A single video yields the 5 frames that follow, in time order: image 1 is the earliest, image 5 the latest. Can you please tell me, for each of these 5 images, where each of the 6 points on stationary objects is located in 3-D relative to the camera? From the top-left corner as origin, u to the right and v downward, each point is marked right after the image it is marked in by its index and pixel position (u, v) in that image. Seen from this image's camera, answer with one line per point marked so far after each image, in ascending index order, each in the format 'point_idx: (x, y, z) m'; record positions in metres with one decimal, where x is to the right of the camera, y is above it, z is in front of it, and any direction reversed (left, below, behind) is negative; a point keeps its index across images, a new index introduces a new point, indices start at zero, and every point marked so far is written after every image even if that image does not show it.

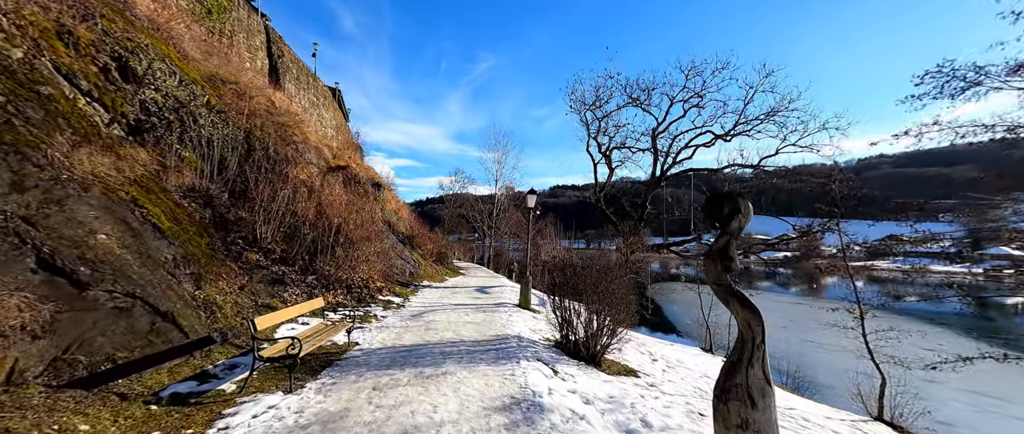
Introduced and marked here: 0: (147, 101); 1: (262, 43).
0: (-6.6, +2.1, +6.6) m
1: (-12.1, +8.3, +17.7) m
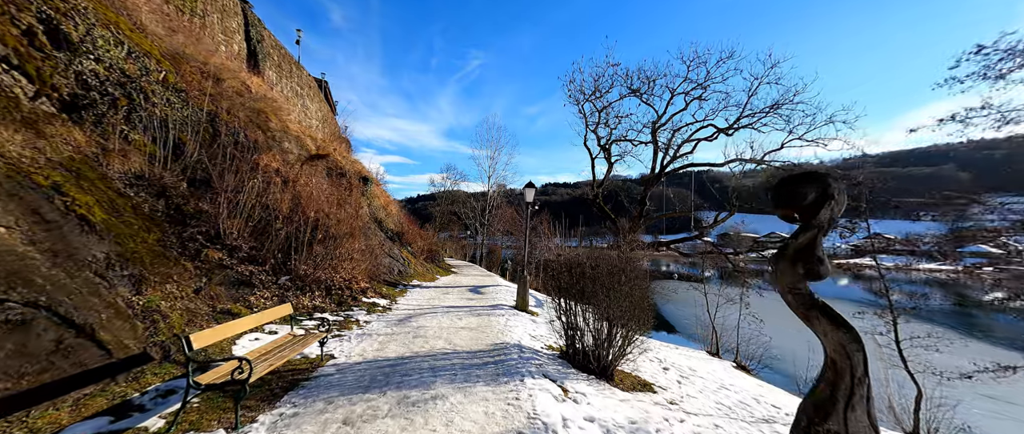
0: (-6.6, +2.2, +5.7) m
1: (-12.3, +8.5, +16.5) m
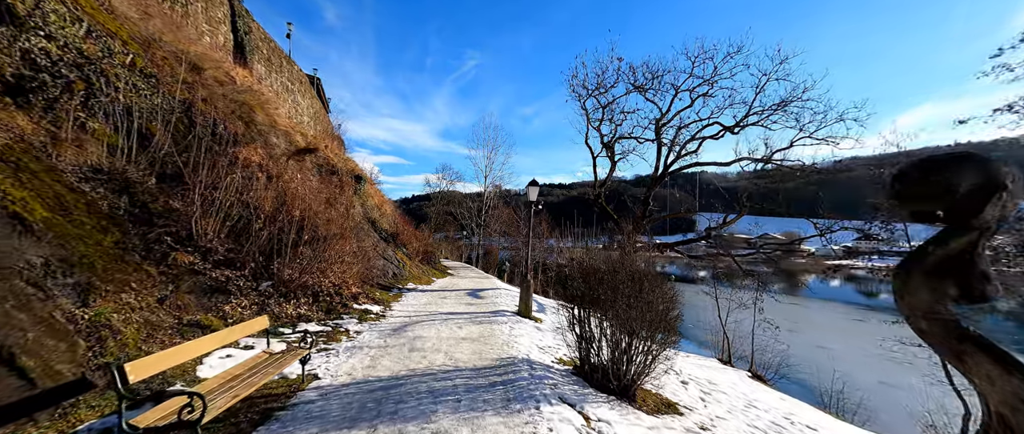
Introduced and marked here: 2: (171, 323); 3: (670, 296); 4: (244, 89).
0: (-6.4, +2.2, +5.0) m
1: (-12.3, +8.5, +15.8) m
2: (-4.2, -1.3, +4.5) m
3: (+2.3, -1.1, +5.3) m
4: (-8.4, +4.0, +11.5) m
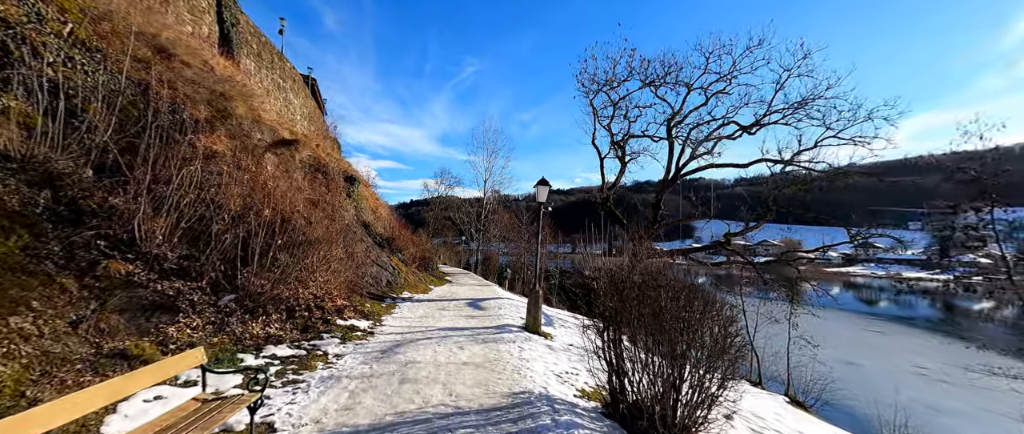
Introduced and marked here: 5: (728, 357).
0: (-6.2, +2.2, +3.9) m
1: (-12.2, +8.4, +14.8) m
2: (-4.0, -1.3, +3.4) m
3: (+2.5, -1.2, +4.3) m
4: (-8.2, +3.9, +10.5) m
5: (+2.2, -1.5, +4.0) m
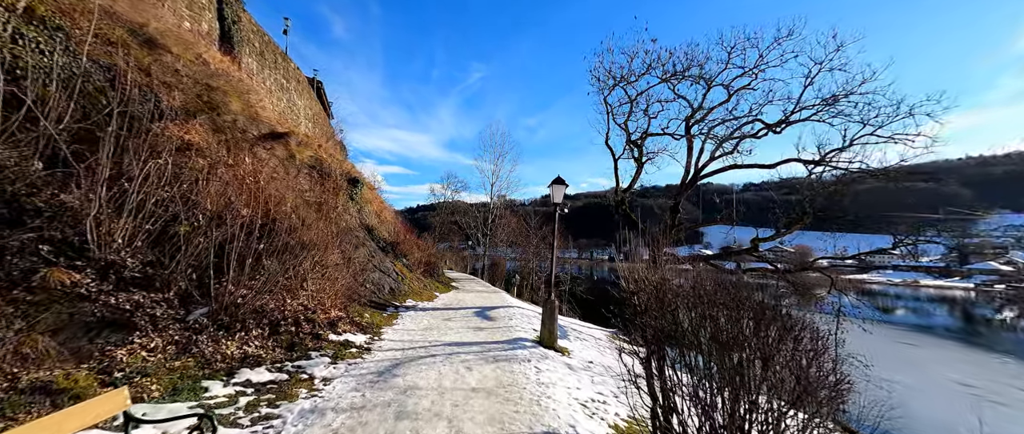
0: (-6.0, +2.3, +3.3) m
1: (-11.8, +8.3, +14.3) m
2: (-3.8, -1.3, +2.7) m
3: (+2.7, -1.2, +3.5) m
4: (-7.9, +3.9, +9.9) m
5: (+2.4, -1.5, +3.2) m
